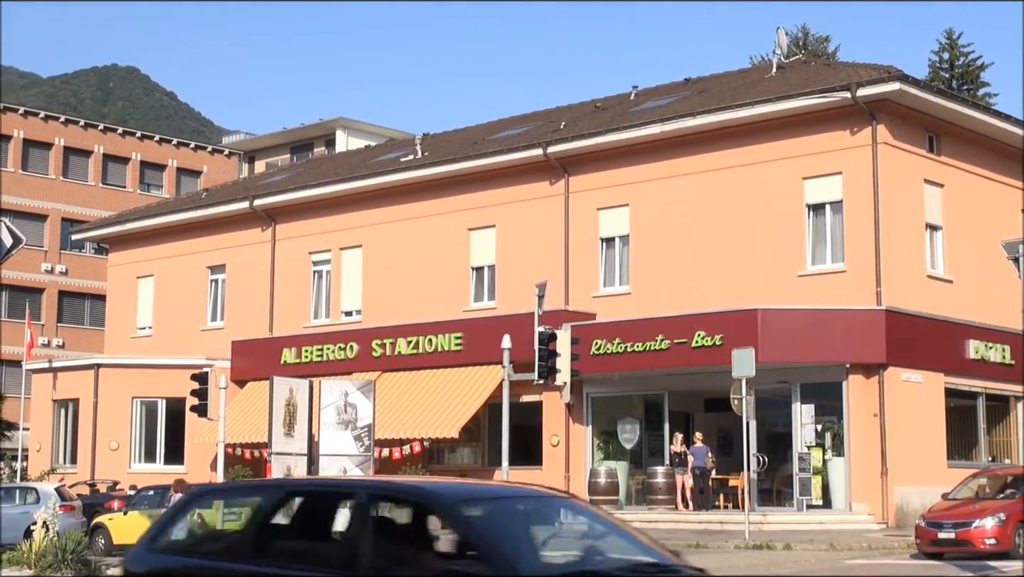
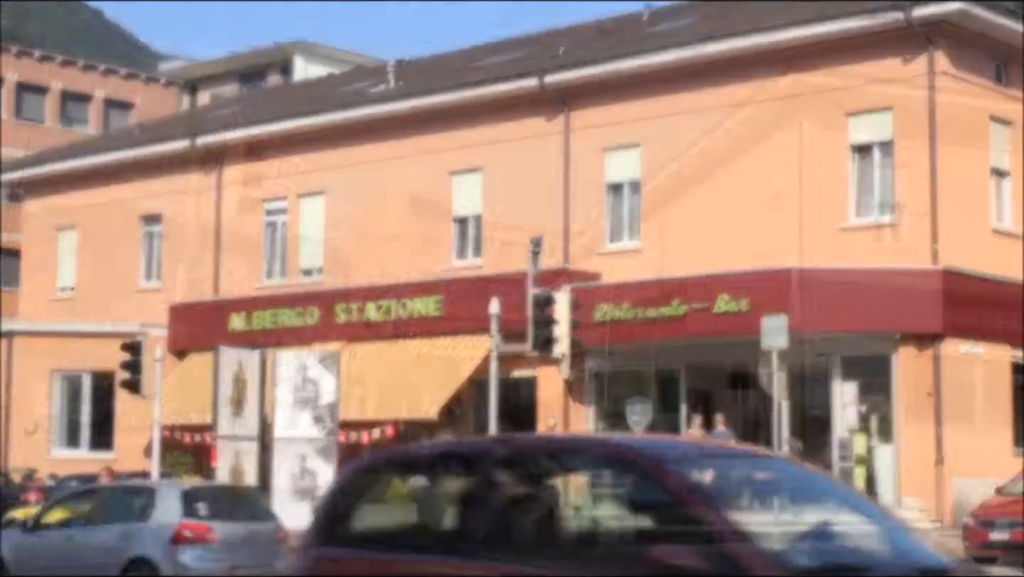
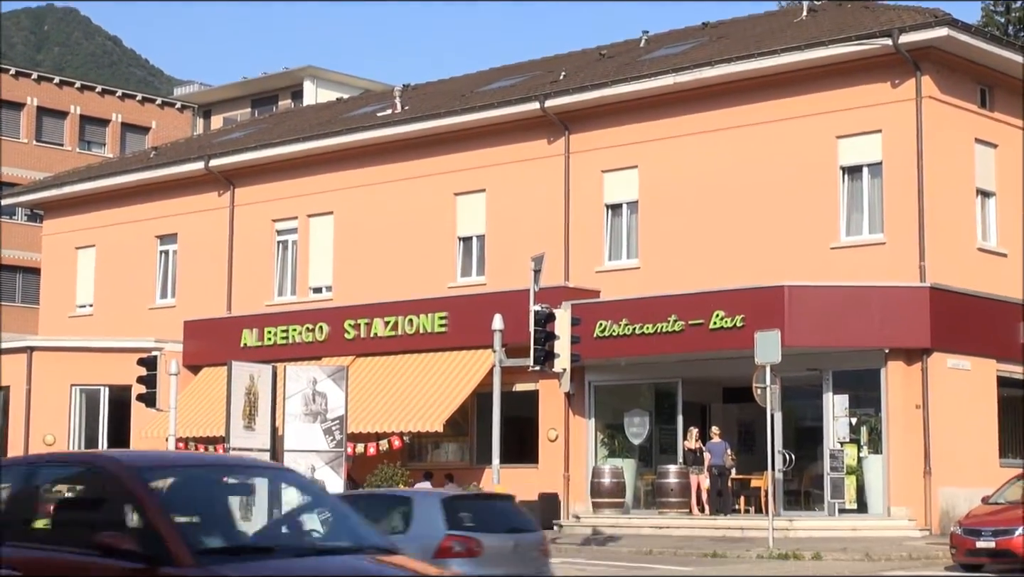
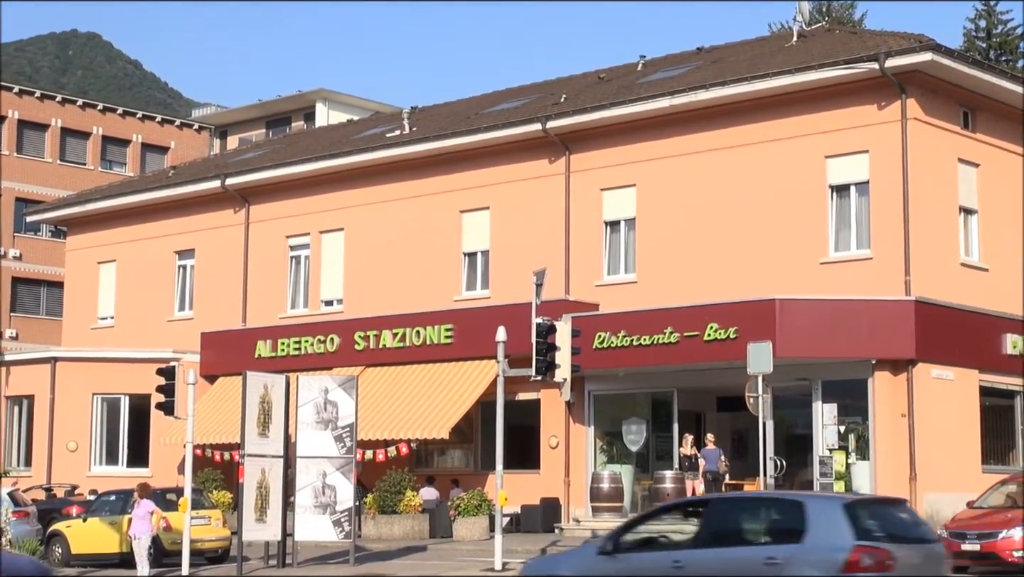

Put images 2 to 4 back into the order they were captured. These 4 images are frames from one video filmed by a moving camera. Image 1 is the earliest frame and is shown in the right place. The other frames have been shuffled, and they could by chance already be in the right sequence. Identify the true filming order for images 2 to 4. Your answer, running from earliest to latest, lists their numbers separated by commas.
4, 3, 2
